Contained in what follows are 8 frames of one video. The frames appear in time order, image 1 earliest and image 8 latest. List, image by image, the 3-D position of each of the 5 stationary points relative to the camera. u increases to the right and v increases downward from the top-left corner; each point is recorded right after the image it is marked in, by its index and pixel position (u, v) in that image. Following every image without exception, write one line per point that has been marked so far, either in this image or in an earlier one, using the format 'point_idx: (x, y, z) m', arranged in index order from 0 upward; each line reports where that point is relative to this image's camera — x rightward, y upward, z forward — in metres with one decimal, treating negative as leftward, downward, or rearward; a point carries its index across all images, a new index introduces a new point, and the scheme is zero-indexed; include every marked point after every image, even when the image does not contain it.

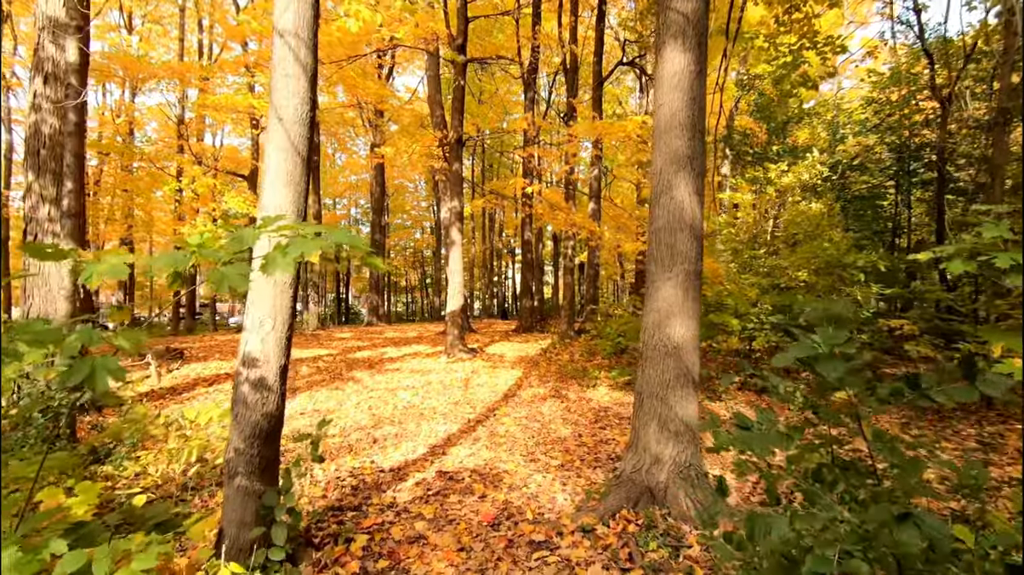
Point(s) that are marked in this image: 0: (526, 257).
0: (+0.5, +1.0, +16.1) m
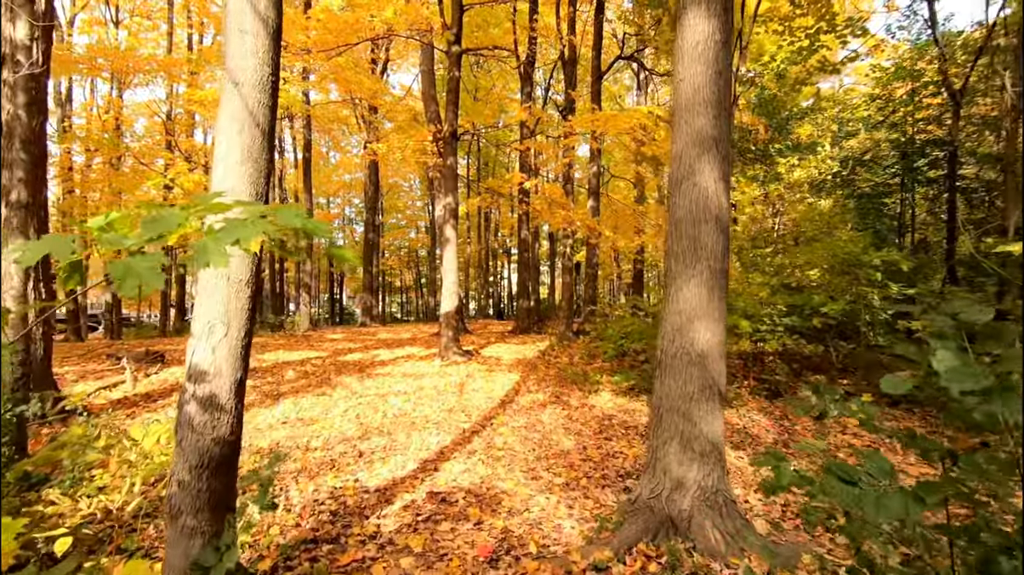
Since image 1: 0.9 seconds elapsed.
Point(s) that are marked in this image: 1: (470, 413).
0: (+0.4, +1.0, +15.7) m
1: (-0.6, -1.7, +6.5) m
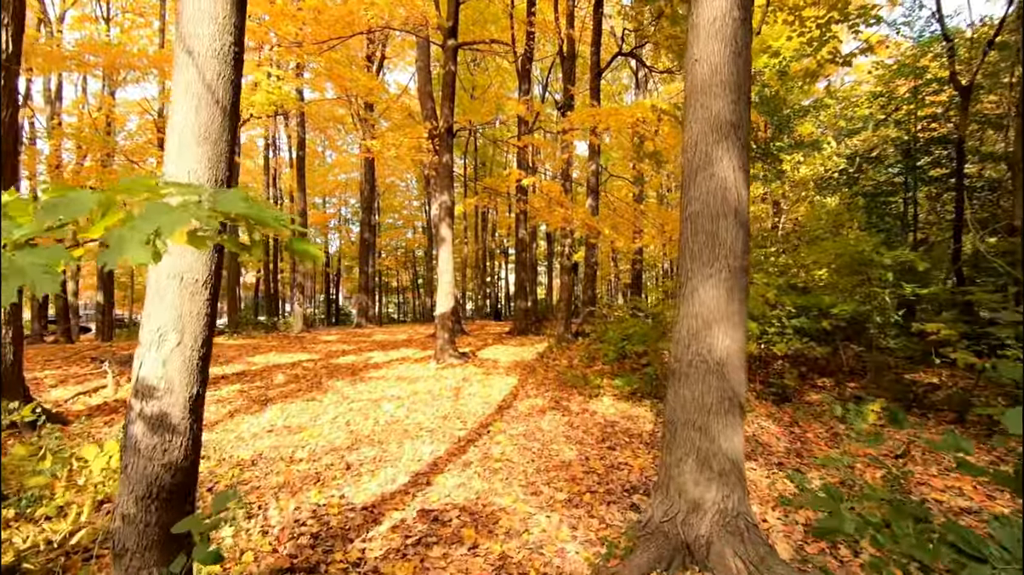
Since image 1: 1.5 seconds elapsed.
0: (+0.3, +1.0, +15.4) m
1: (-0.6, -1.7, +6.2) m
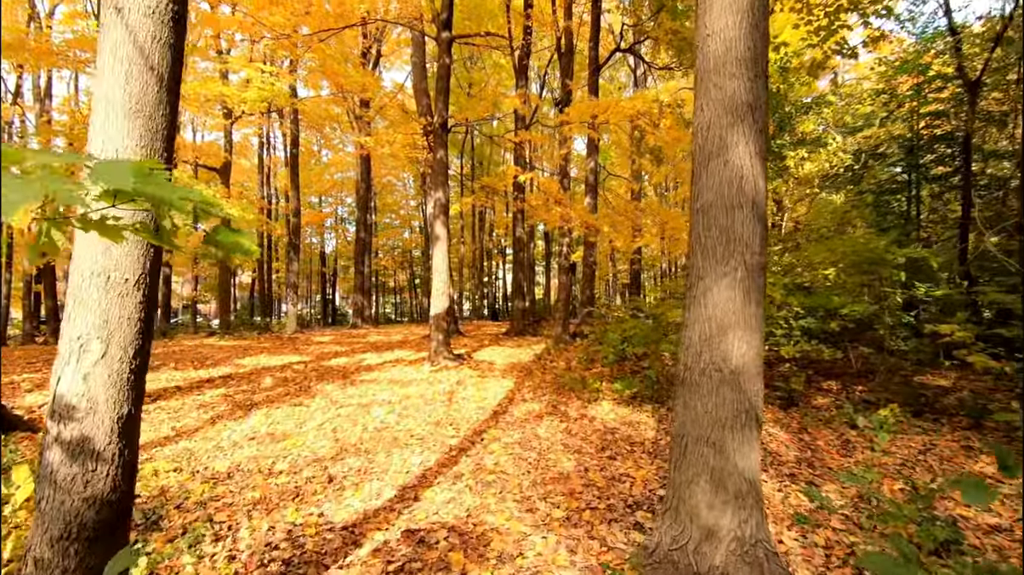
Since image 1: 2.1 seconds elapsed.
0: (+0.2, +1.0, +15.1) m
1: (-0.6, -1.7, +5.9) m
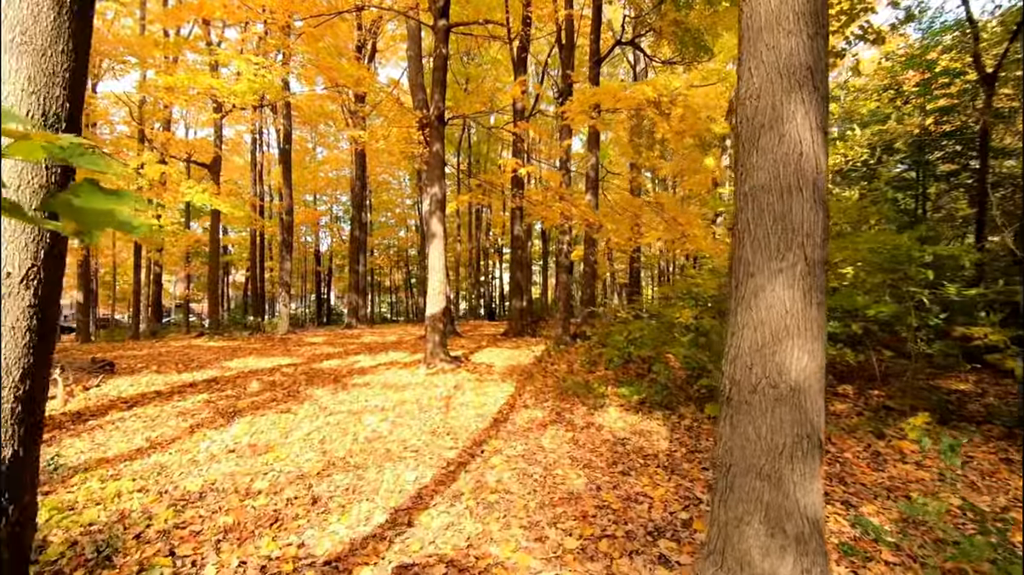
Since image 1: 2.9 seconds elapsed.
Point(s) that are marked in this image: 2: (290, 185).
0: (+0.2, +1.0, +14.7) m
1: (-0.6, -1.7, +5.5) m
2: (-8.8, +4.1, +19.4) m
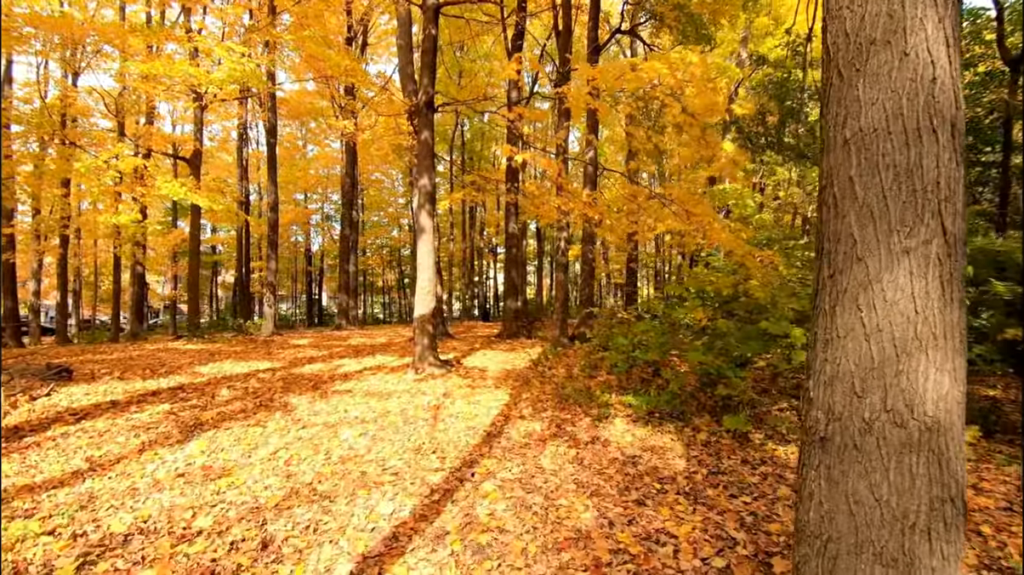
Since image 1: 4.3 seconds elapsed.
0: (0.0, +1.0, +14.0) m
1: (-0.7, -1.7, +4.8) m
2: (-9.1, +4.1, +18.6) m
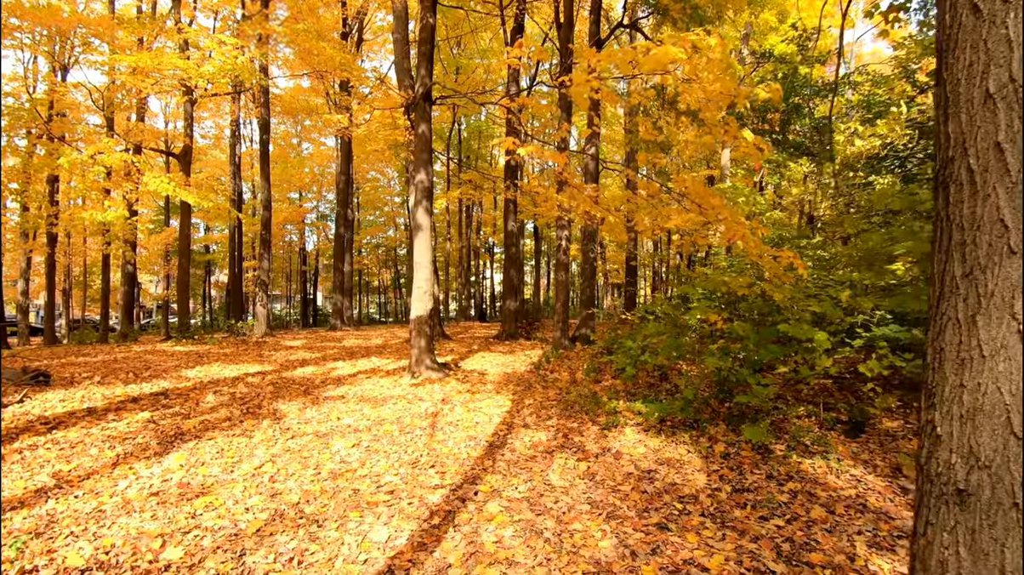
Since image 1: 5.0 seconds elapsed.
0: (0.0, +1.0, +13.6) m
1: (-0.6, -1.7, +4.5) m
2: (-9.1, +4.1, +18.2) m
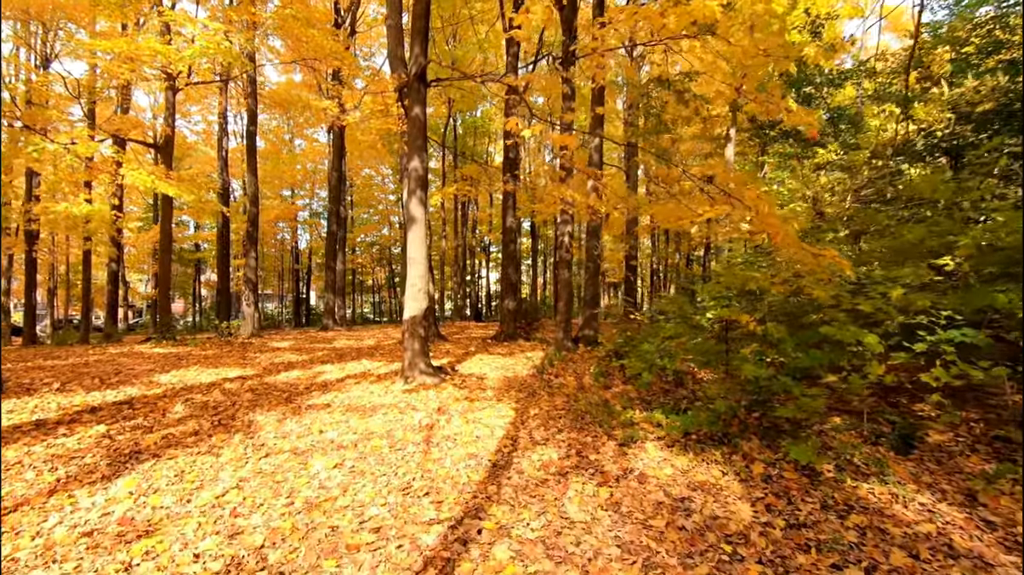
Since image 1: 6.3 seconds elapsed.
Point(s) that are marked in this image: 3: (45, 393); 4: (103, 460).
0: (0.0, +1.1, +12.9) m
1: (-0.5, -1.6, +3.8) m
2: (-9.2, +4.1, +17.4) m
3: (-6.8, -1.5, +7.1) m
4: (-3.9, -1.6, +4.7) m
